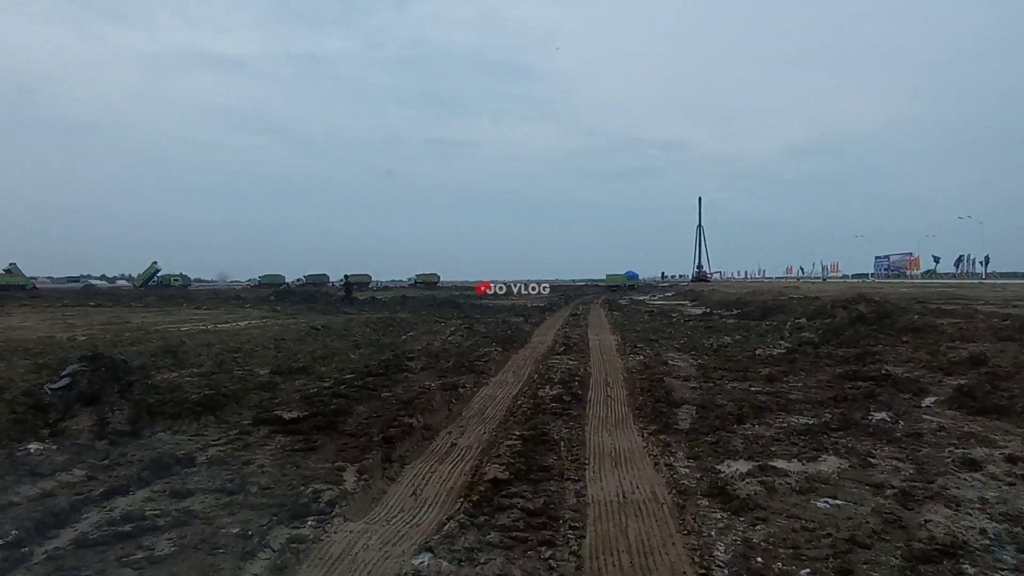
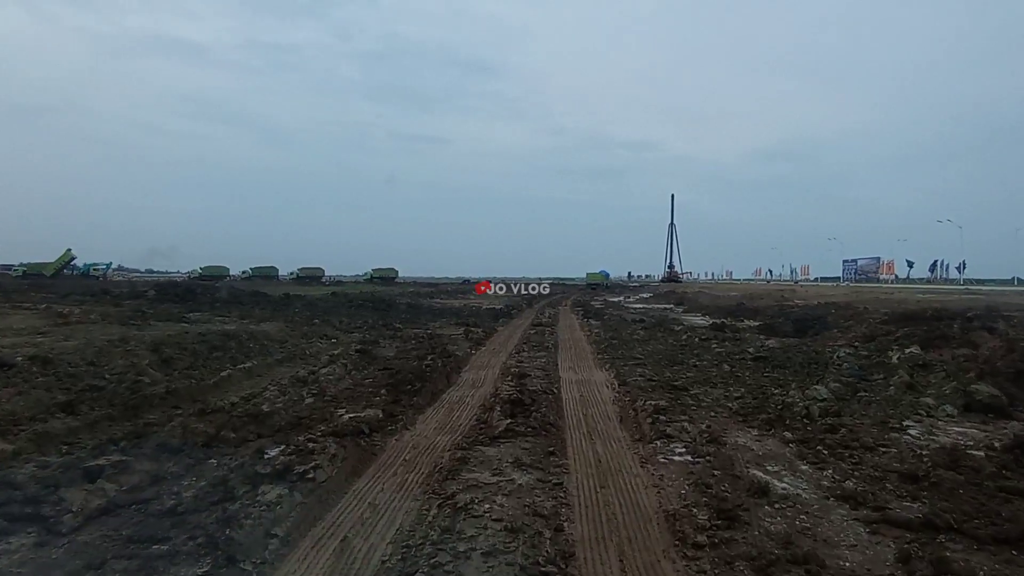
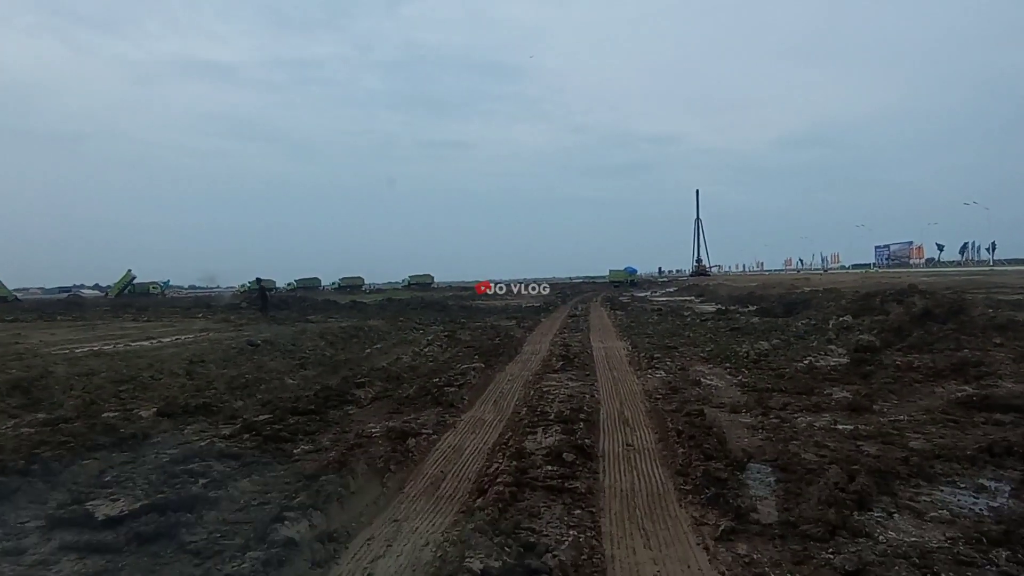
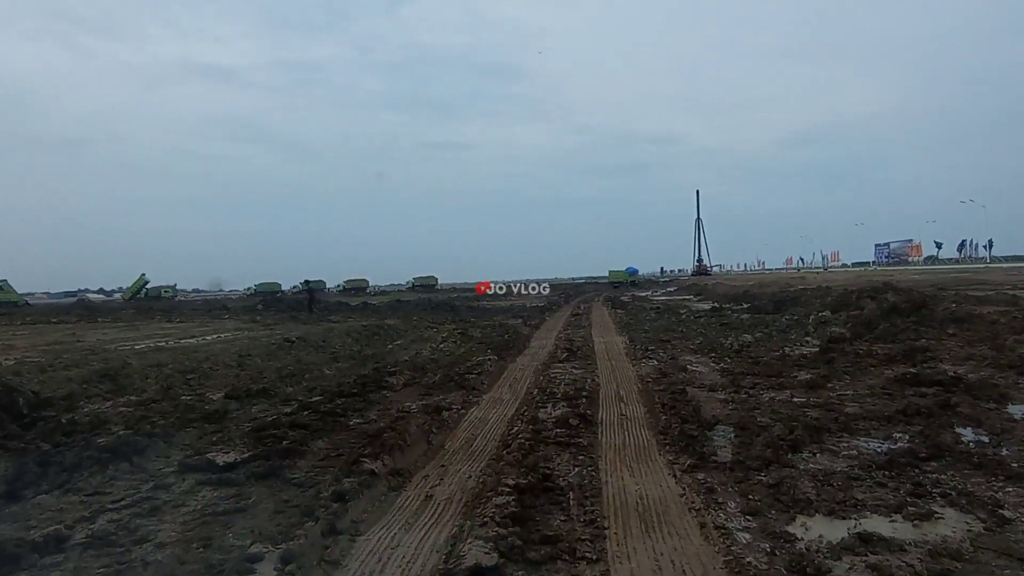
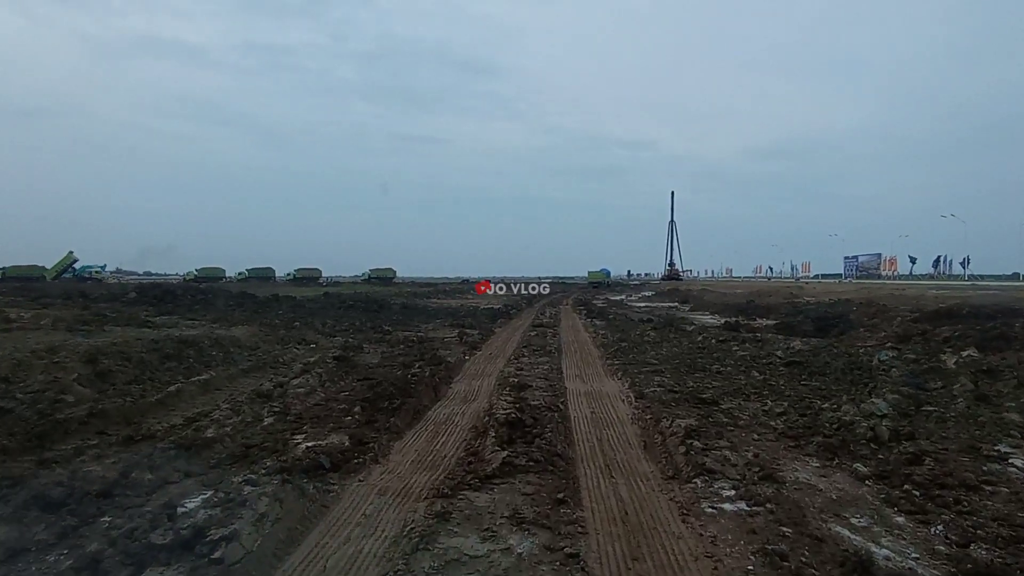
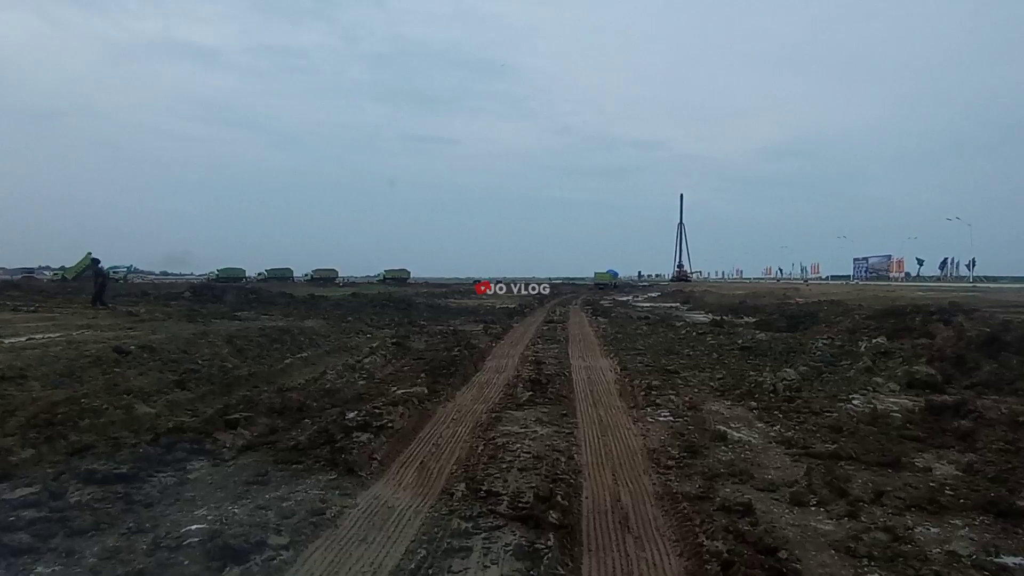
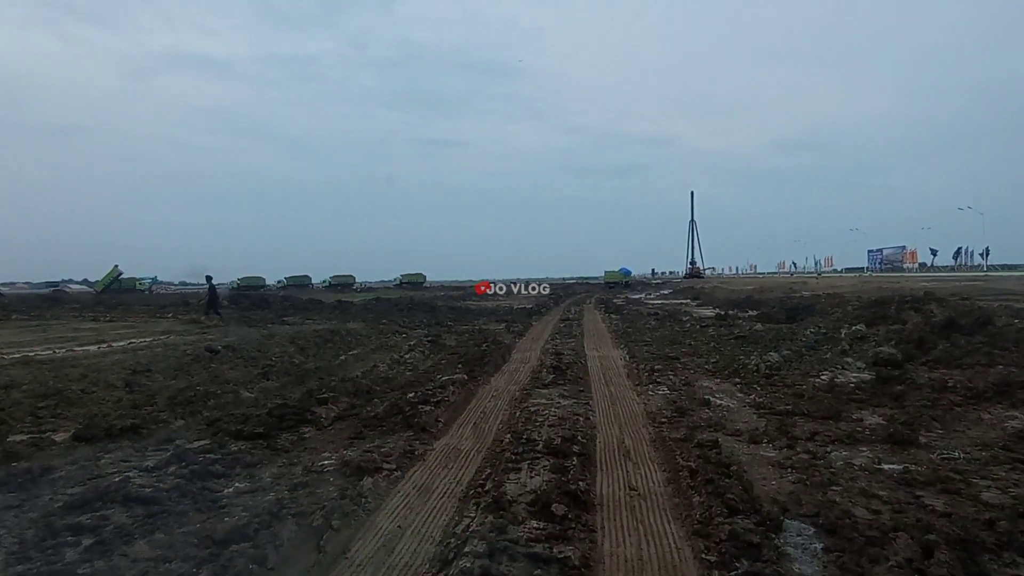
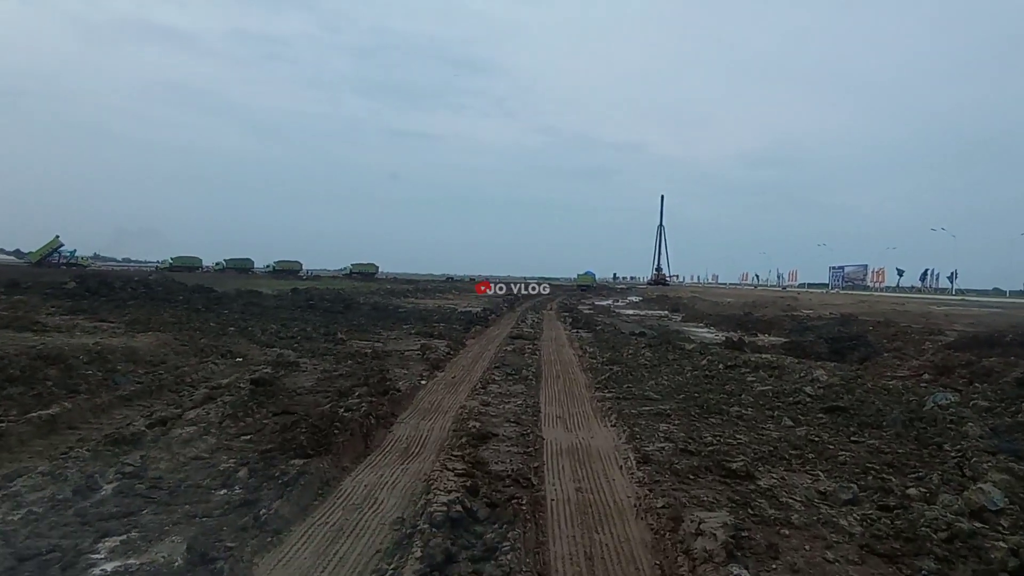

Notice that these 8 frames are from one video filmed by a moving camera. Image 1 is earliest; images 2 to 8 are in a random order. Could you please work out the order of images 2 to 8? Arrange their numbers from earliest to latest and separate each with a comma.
4, 3, 7, 6, 2, 5, 8
